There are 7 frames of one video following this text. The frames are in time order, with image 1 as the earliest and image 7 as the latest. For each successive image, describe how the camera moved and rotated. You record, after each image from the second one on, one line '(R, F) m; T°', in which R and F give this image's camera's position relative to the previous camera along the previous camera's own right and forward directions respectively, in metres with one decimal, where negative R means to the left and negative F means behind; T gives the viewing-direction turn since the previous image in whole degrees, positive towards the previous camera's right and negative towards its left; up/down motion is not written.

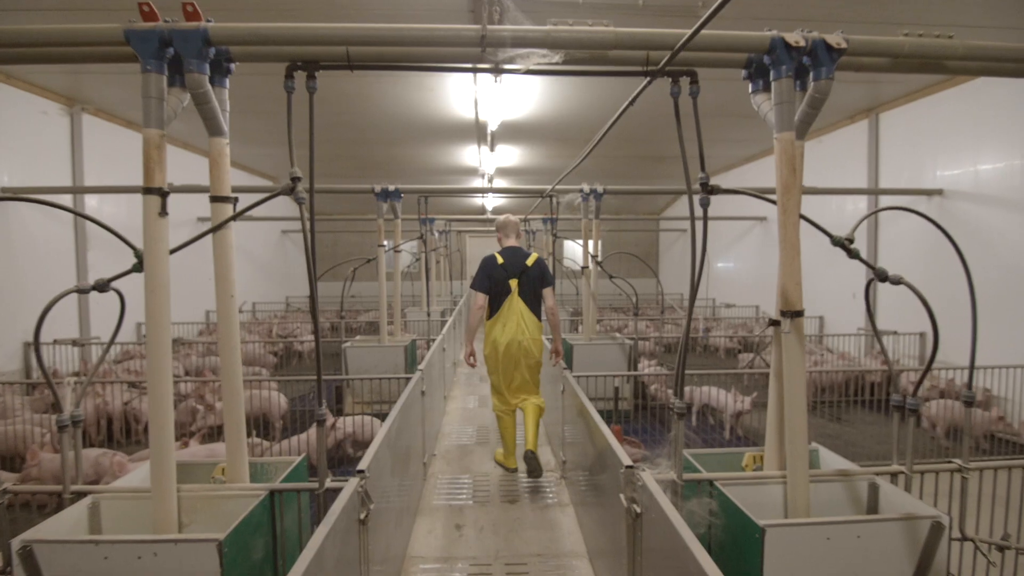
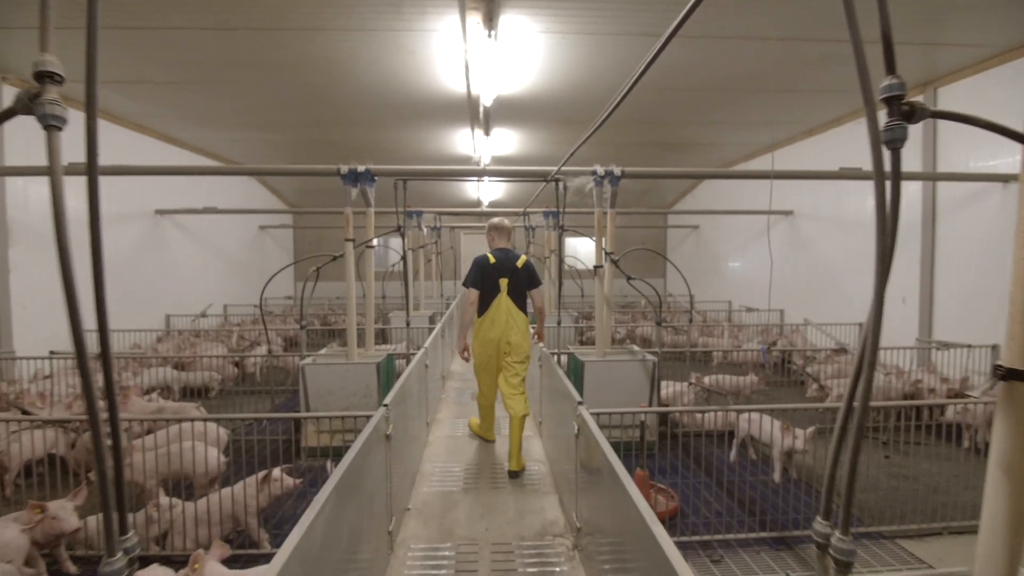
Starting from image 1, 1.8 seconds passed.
(0.0, +1.0) m; 0°
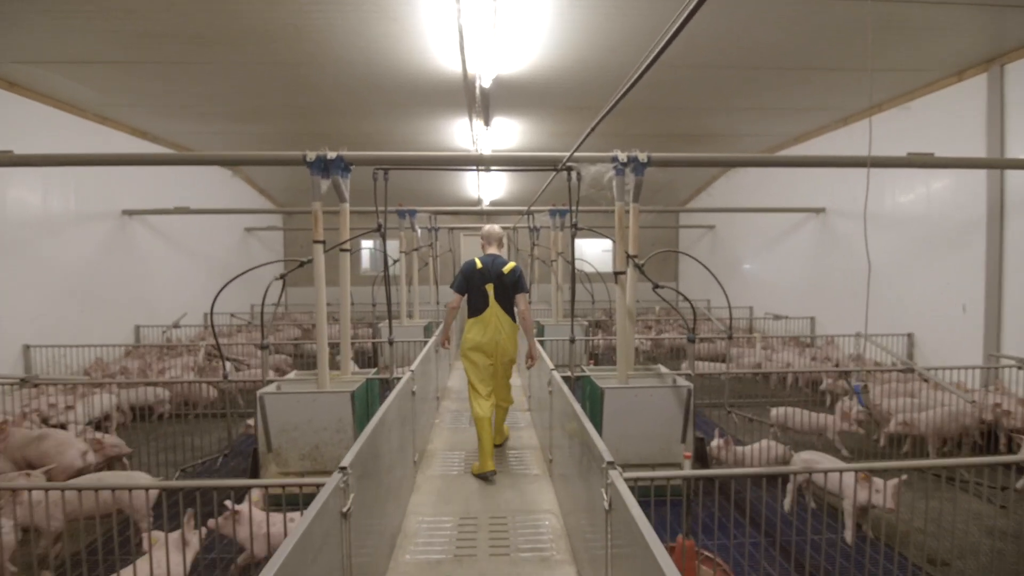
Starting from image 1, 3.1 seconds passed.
(0.0, +0.8) m; 0°
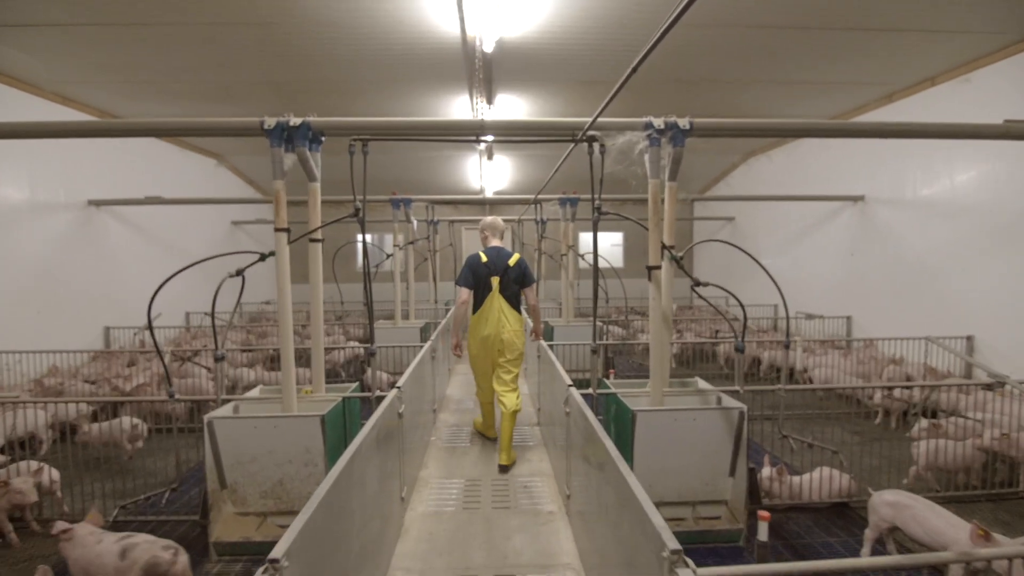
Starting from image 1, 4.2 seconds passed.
(0.0, +0.7) m; 0°
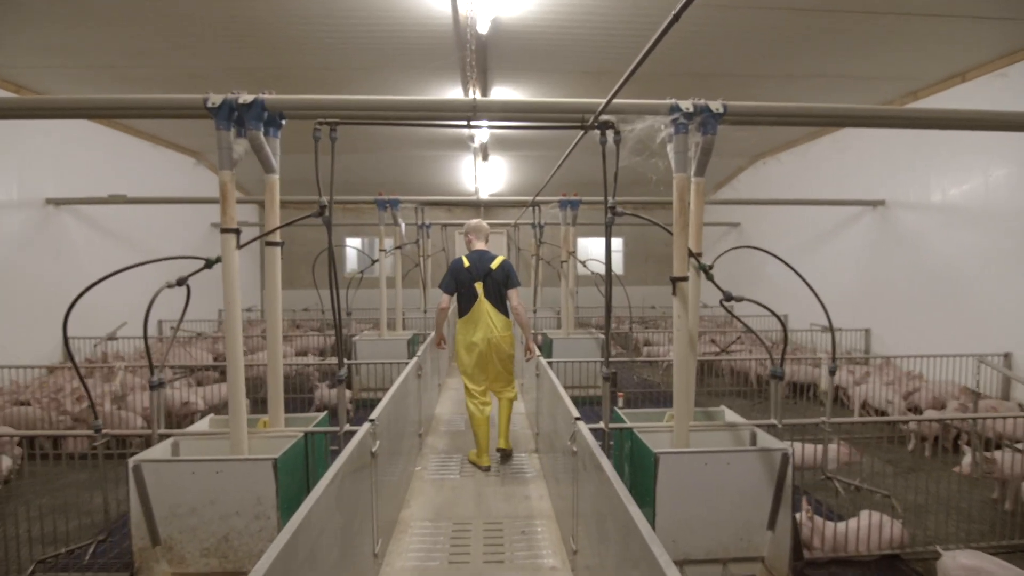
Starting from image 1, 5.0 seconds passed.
(0.0, +0.5) m; +1°
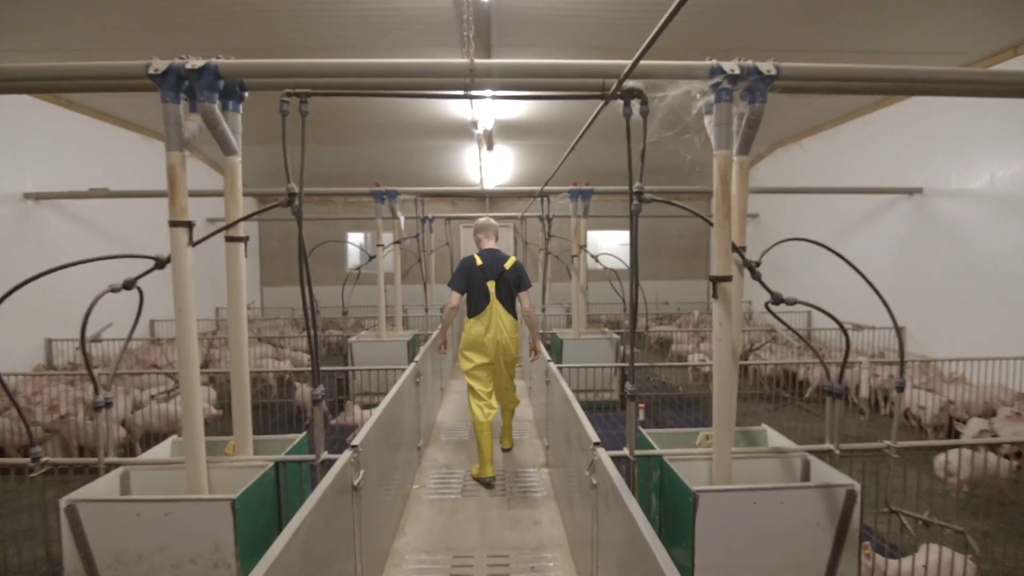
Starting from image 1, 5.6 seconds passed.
(0.0, +0.4) m; -1°
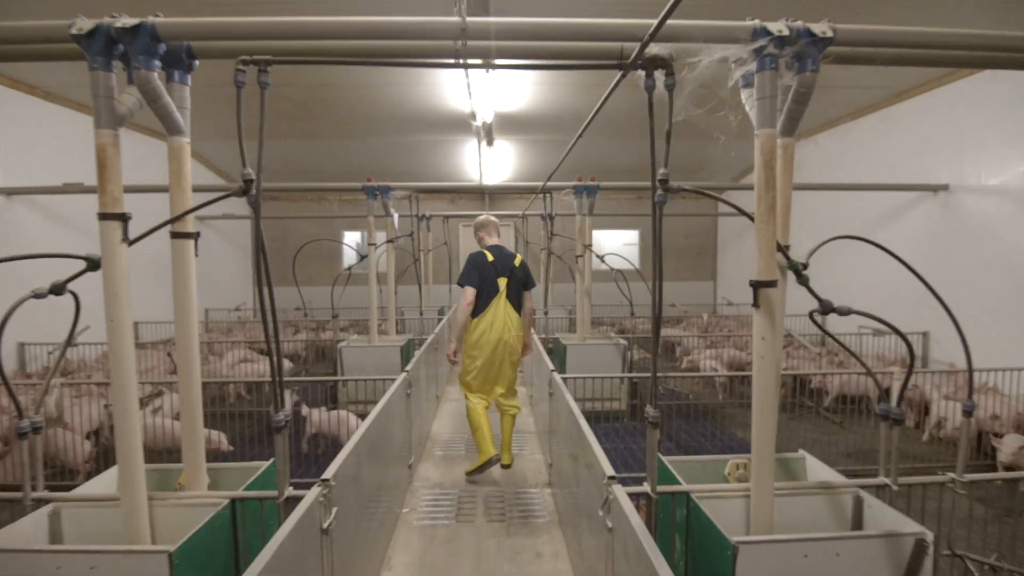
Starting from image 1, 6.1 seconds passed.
(0.0, +0.3) m; 0°
